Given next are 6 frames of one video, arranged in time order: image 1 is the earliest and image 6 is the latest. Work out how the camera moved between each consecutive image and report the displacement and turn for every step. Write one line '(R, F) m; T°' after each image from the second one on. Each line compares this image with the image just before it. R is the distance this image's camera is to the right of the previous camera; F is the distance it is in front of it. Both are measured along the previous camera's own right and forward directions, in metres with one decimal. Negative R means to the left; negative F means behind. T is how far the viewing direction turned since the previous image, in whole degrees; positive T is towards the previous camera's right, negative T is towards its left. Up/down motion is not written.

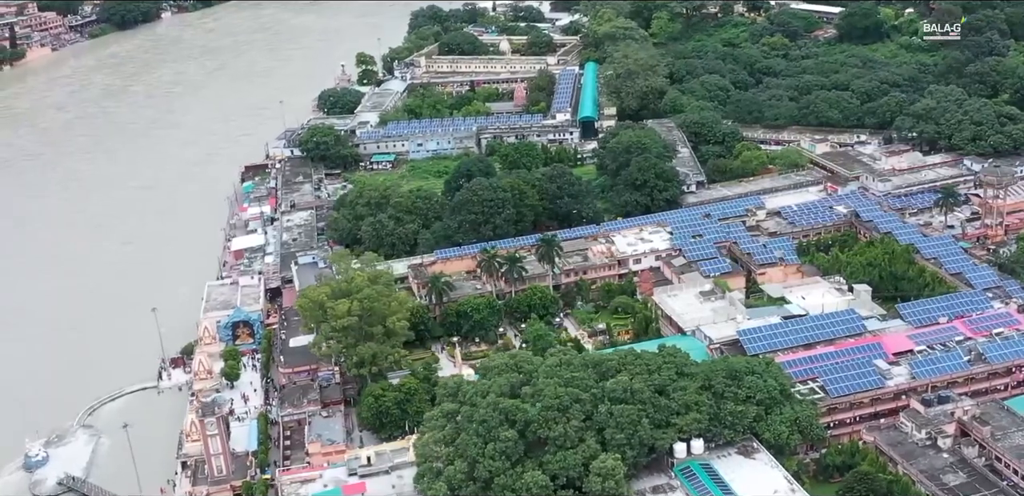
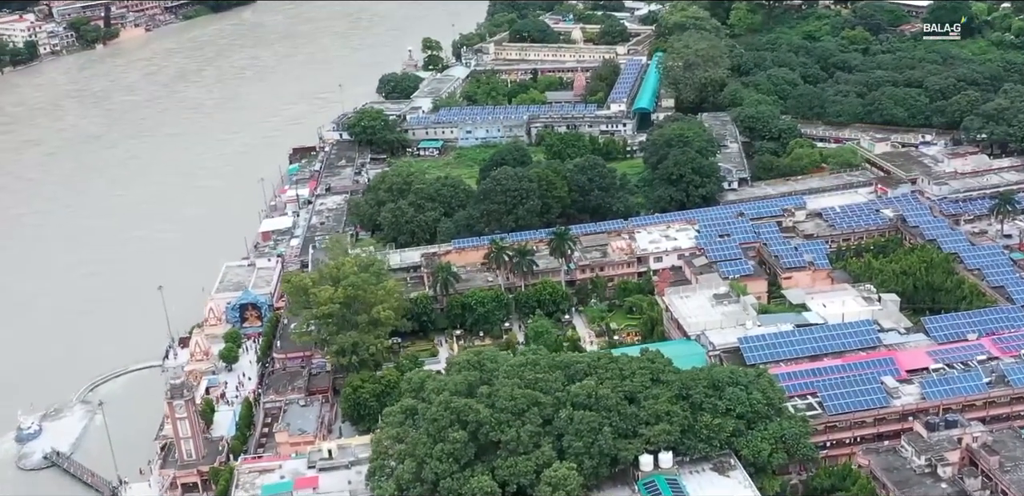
(+3.1, +1.5) m; -5°
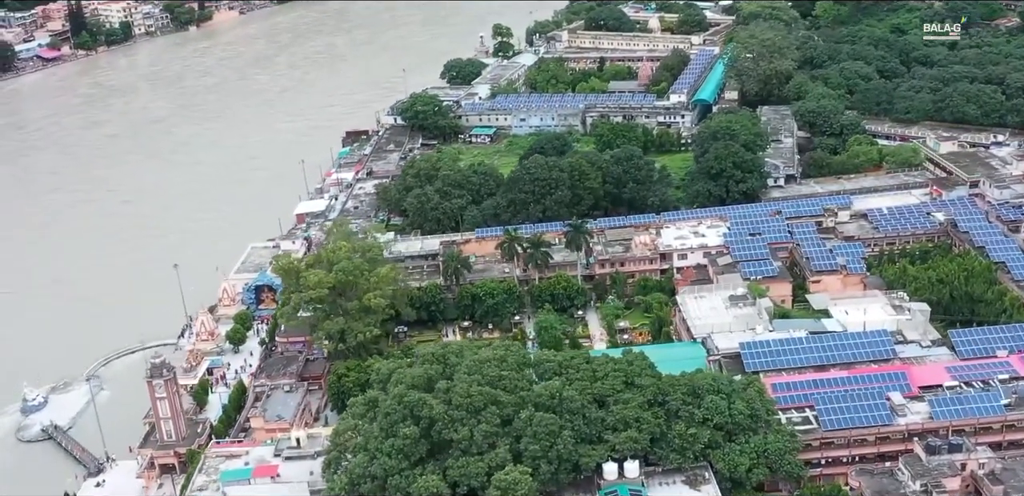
(+3.0, +1.3) m; -5°
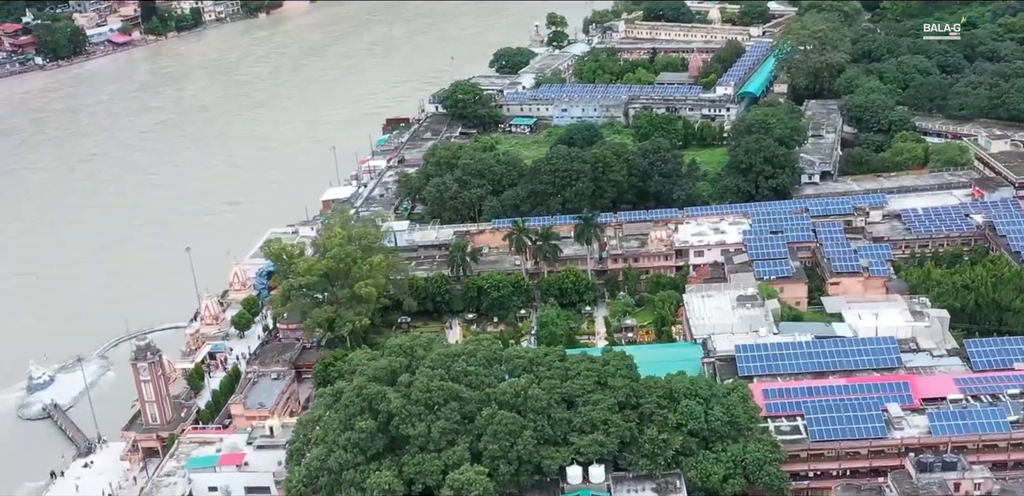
(+2.3, +0.9) m; -4°
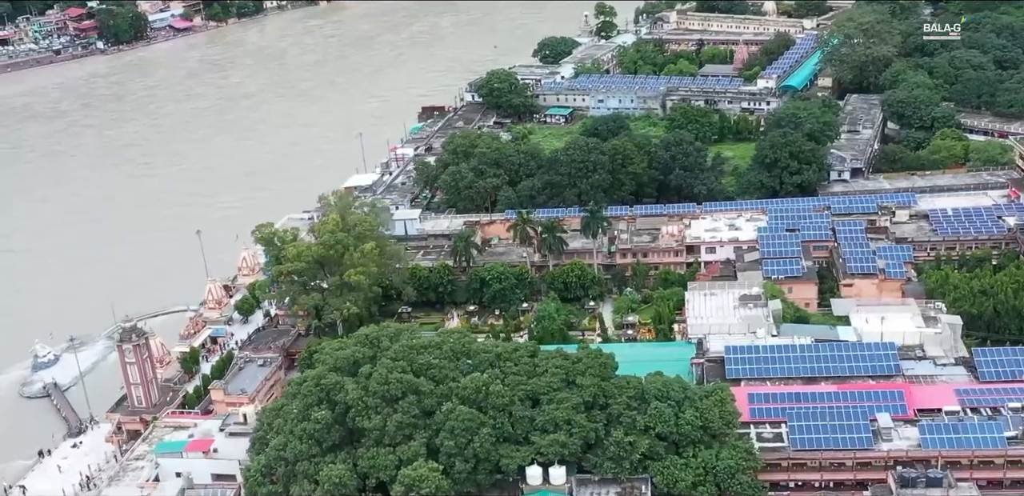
(+2.1, +0.8) m; -4°
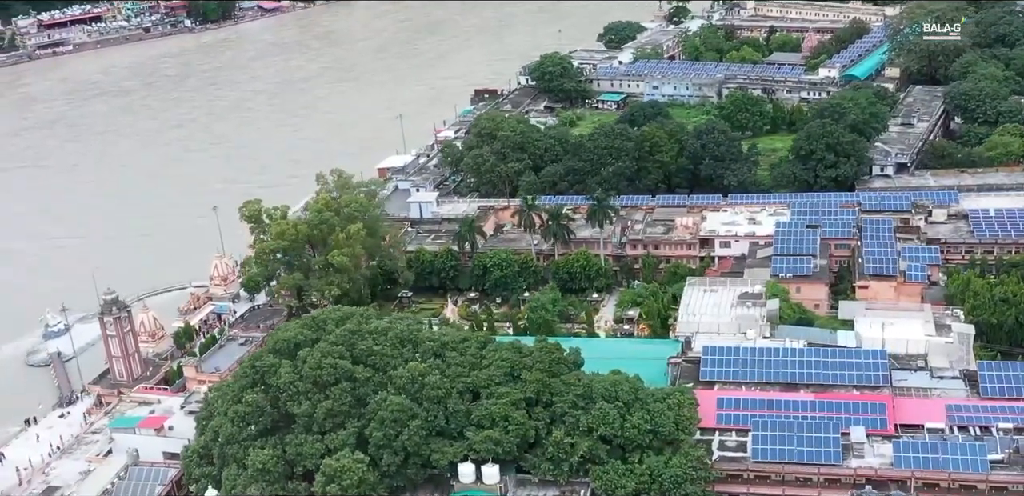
(+3.1, +1.1) m; -5°
